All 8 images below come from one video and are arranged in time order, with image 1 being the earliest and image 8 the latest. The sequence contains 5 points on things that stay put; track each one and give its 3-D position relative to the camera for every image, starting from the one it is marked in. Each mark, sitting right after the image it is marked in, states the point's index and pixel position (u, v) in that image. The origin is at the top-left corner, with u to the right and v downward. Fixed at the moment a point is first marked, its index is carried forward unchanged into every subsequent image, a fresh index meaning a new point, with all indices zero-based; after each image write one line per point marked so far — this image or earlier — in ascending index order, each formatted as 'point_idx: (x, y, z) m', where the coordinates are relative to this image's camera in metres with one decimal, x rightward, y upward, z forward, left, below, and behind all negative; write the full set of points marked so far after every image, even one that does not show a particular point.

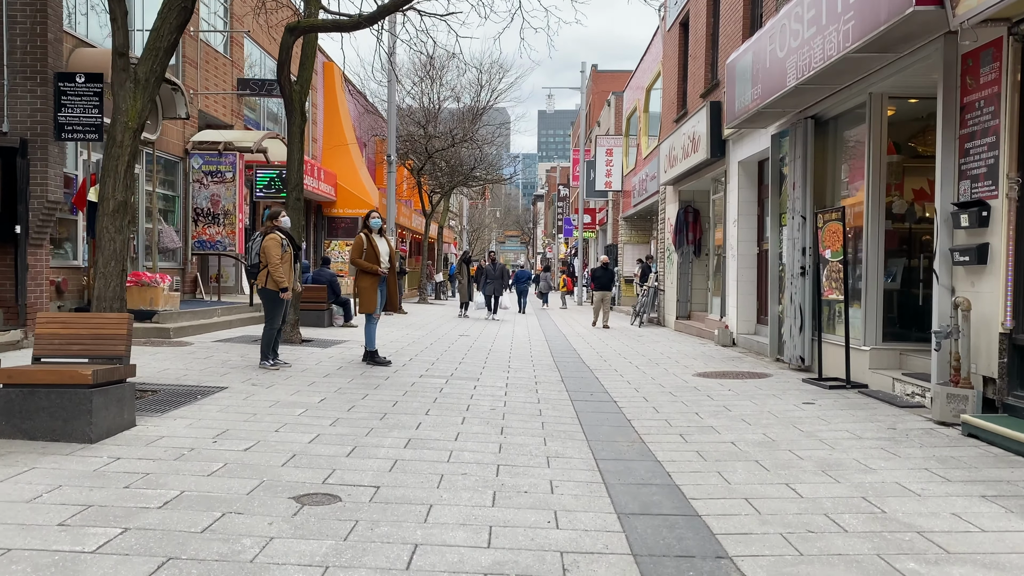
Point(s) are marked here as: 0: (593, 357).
0: (+1.1, -1.0, +11.2) m
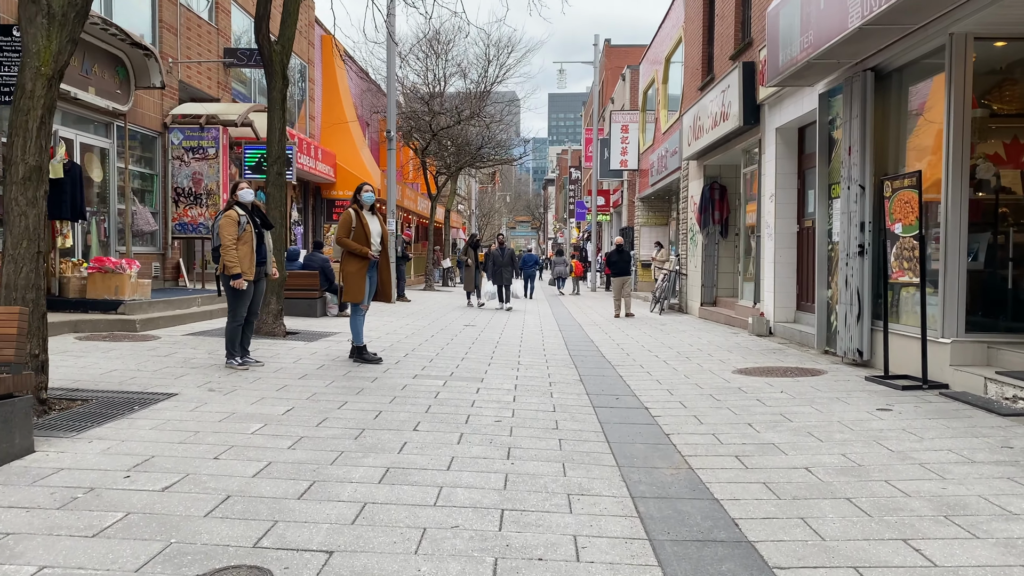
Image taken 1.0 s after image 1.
0: (+1.2, -0.8, +10.0) m
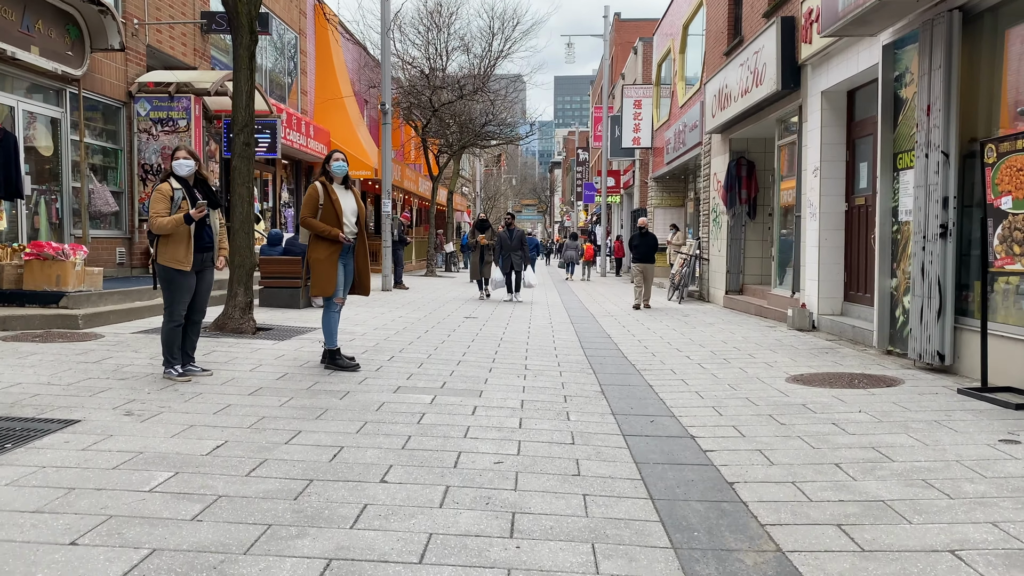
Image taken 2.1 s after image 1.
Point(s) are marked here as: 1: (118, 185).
0: (+1.3, -0.7, +8.5) m
1: (-5.9, +1.5, +12.2) m
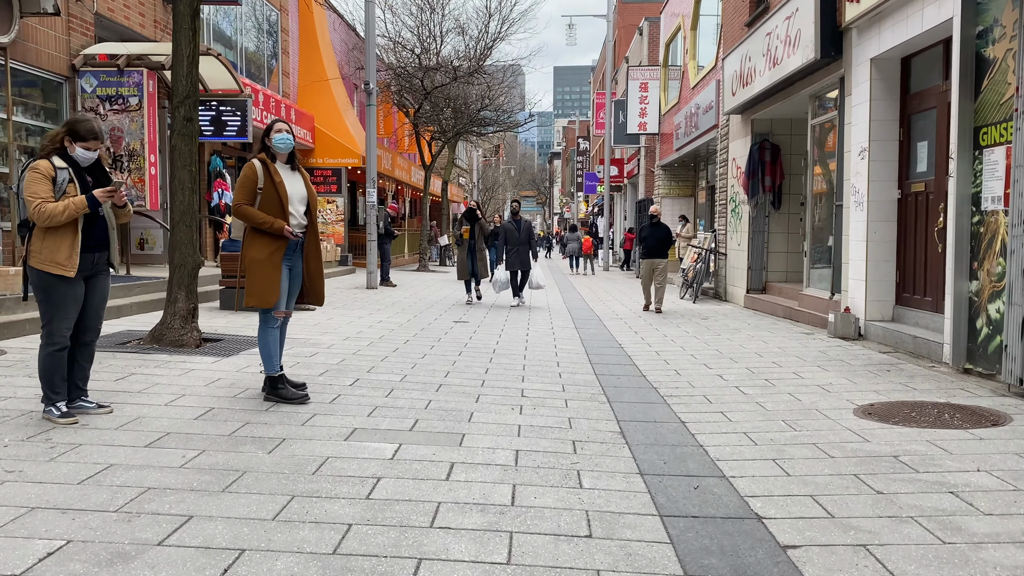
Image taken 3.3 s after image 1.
0: (+1.2, -0.7, +7.1) m
1: (-5.9, +1.5, +10.8) m
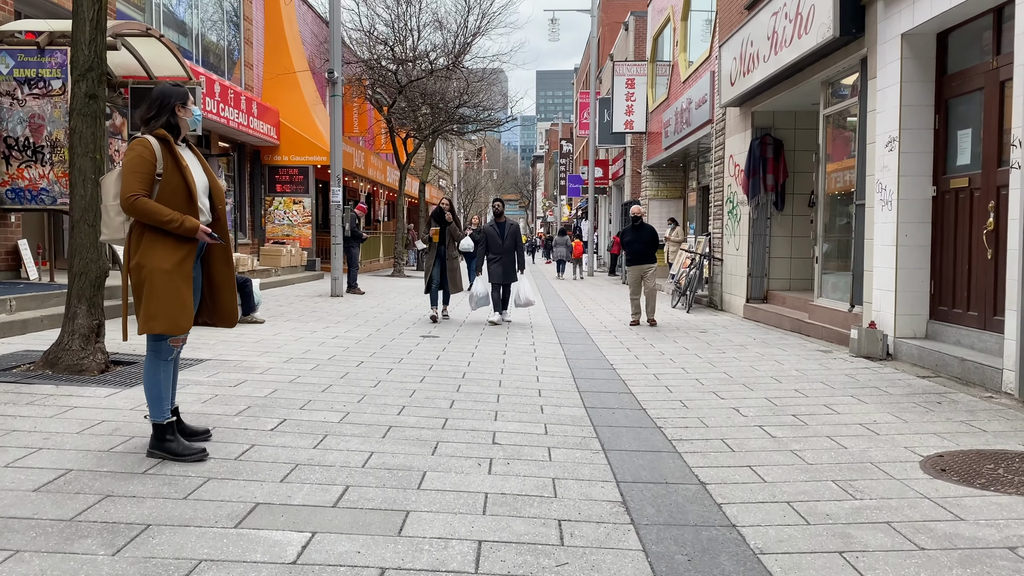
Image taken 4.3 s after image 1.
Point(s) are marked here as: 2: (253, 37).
0: (+1.0, -0.8, +5.9) m
1: (-6.2, +1.4, +9.5) m
2: (-6.0, +5.8, +18.9) m
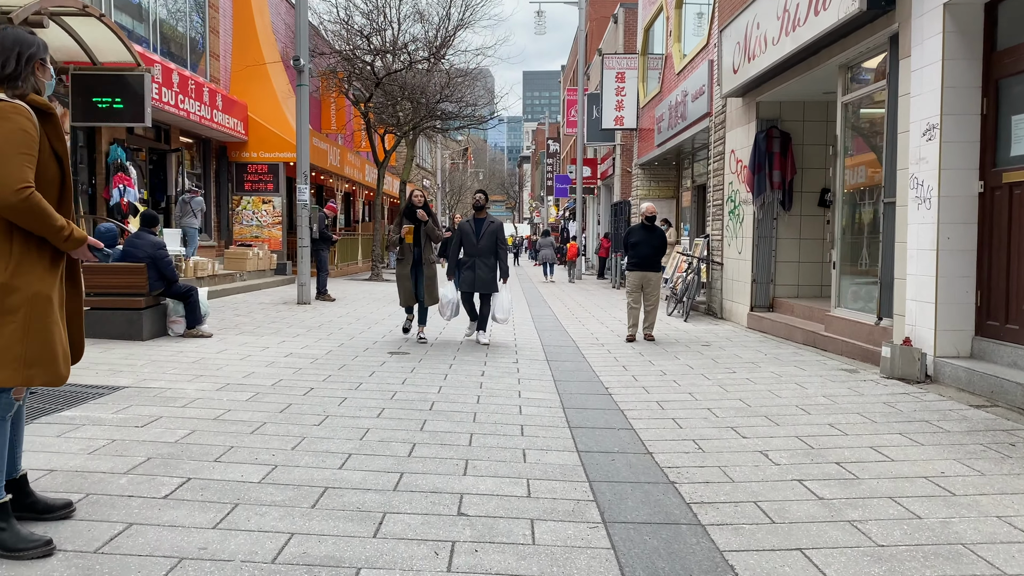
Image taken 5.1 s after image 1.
0: (+0.9, -0.9, +4.9) m
1: (-6.4, +1.3, +8.3) m
2: (-6.3, +5.7, +17.8) m
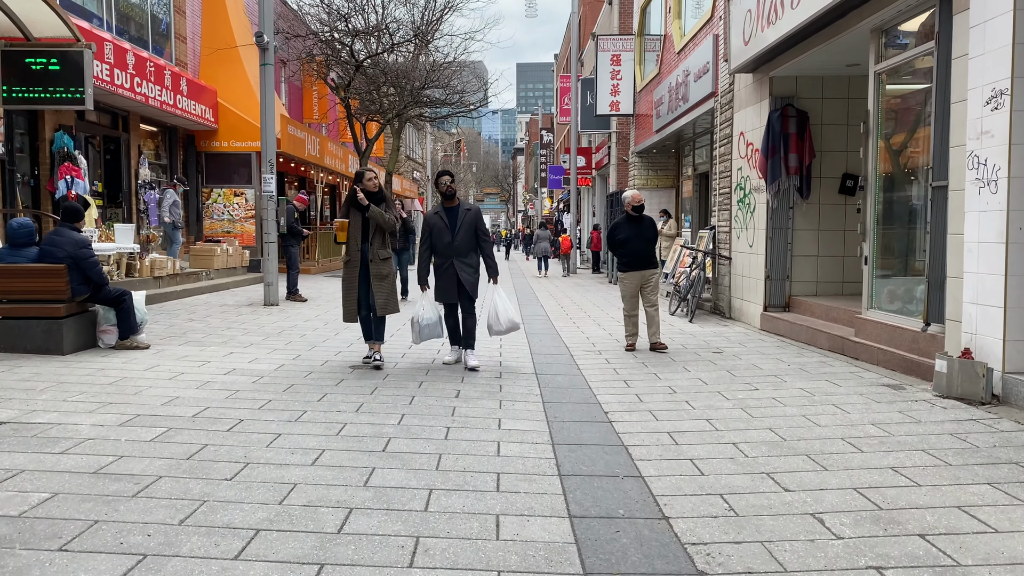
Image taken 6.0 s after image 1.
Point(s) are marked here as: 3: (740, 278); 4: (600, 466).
0: (+0.8, -0.9, +3.8) m
1: (-6.6, +1.3, +7.1) m
2: (-6.6, +5.7, +16.6) m
3: (+2.9, +0.1, +10.4) m
4: (+0.4, -0.9, +4.1) m
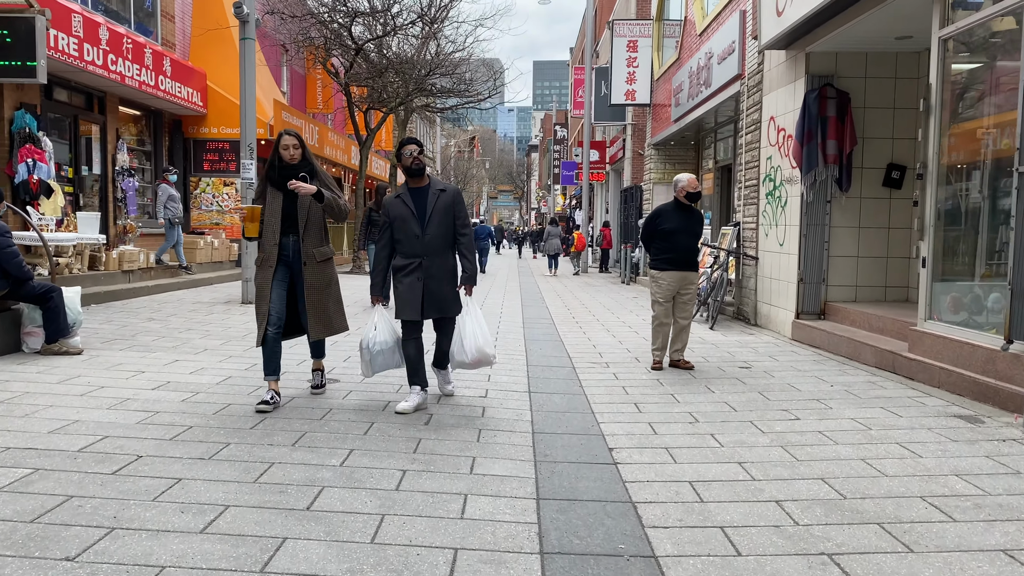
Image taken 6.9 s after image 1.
0: (+0.6, -0.9, +2.7) m
1: (-6.6, +1.3, +6.2) m
2: (-6.4, +5.8, +15.6) m
3: (+2.9, +0.1, +9.3) m
4: (+0.3, -0.9, +3.0) m
